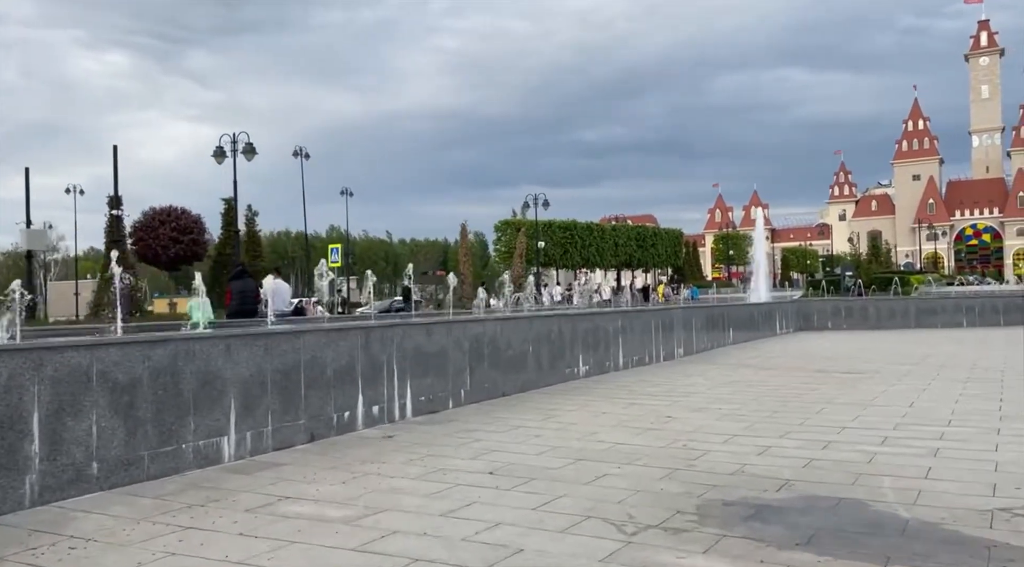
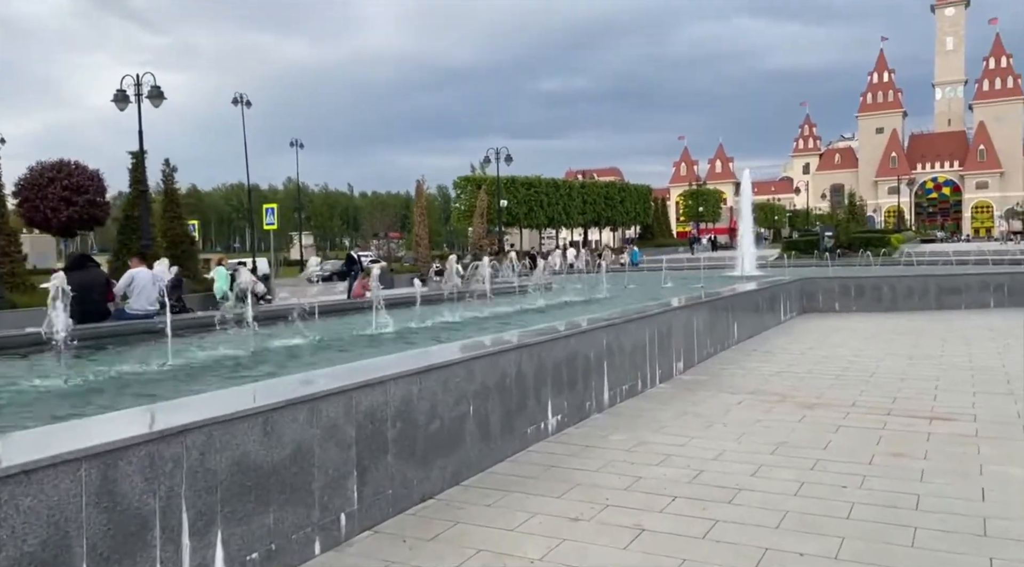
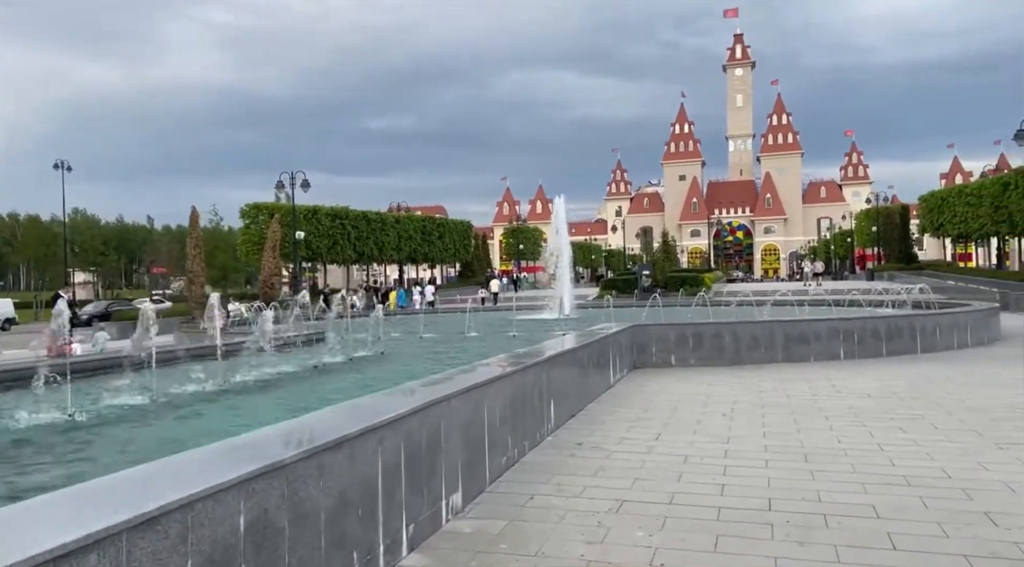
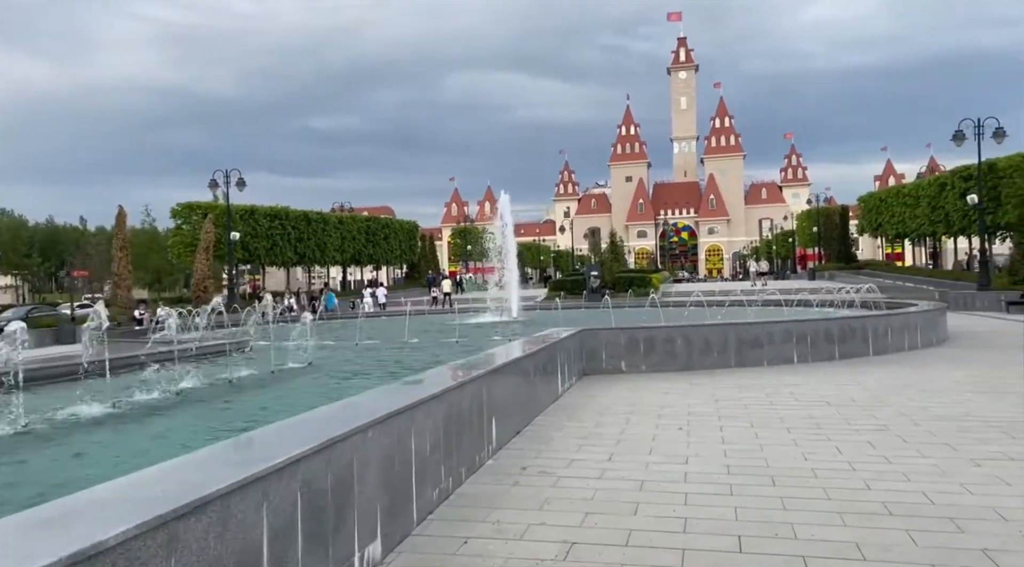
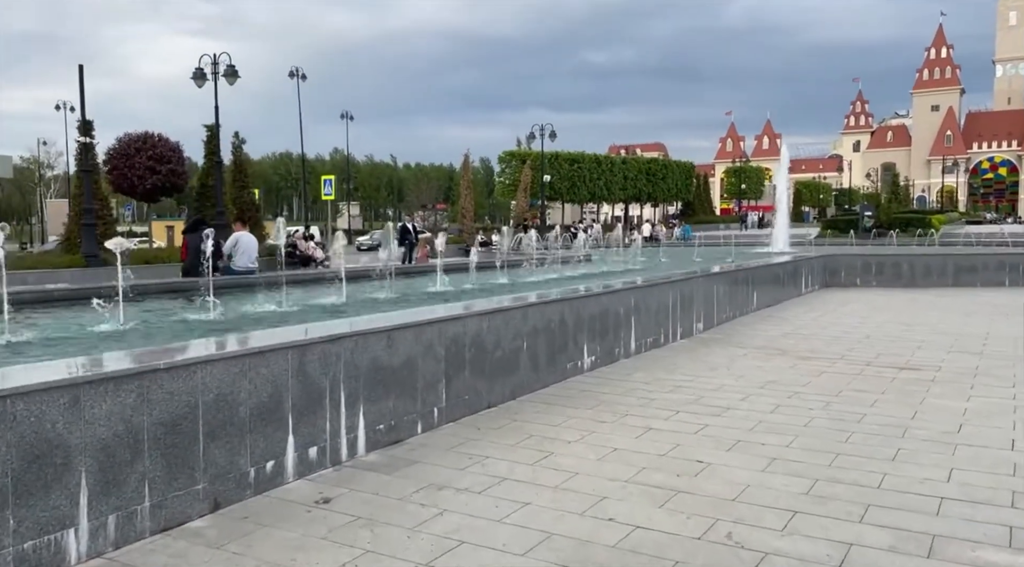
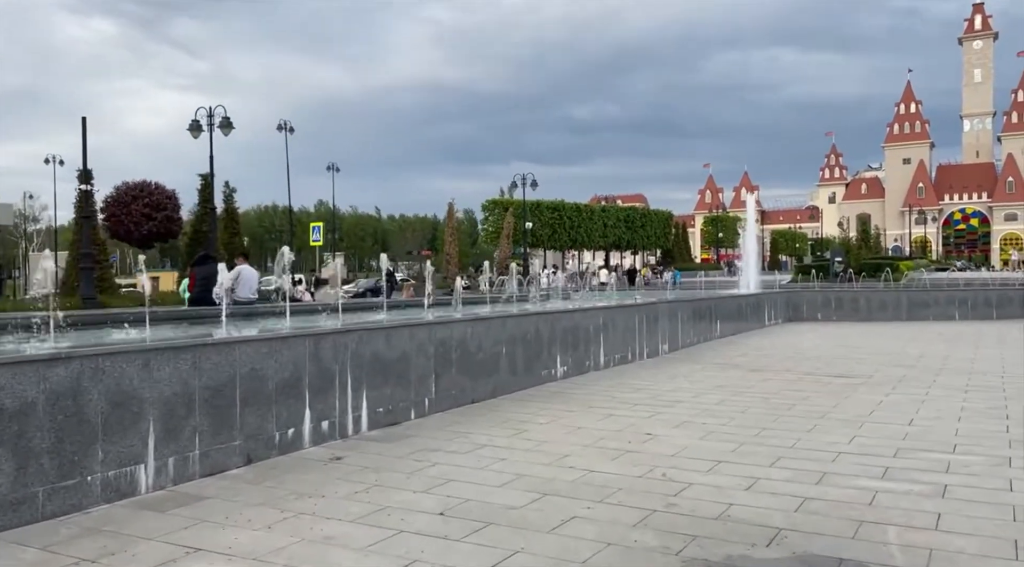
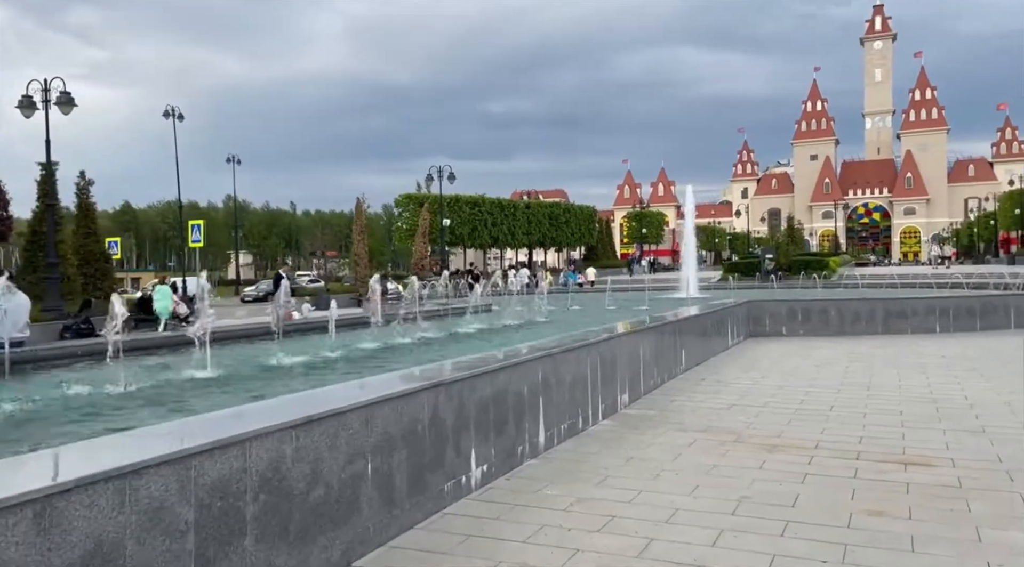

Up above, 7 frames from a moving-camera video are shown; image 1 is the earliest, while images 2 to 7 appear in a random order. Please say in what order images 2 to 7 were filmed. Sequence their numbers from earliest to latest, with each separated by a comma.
6, 5, 2, 7, 3, 4
